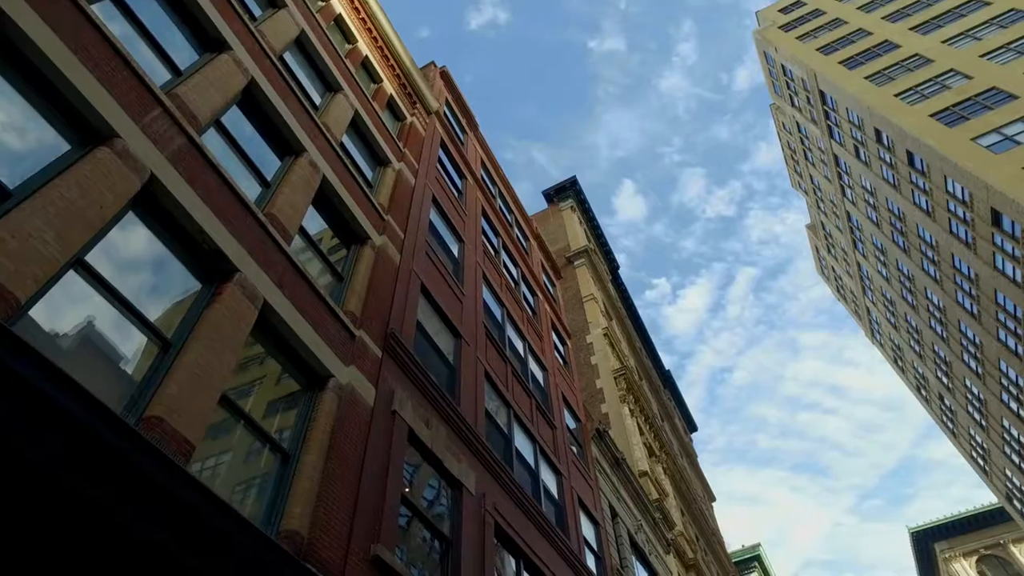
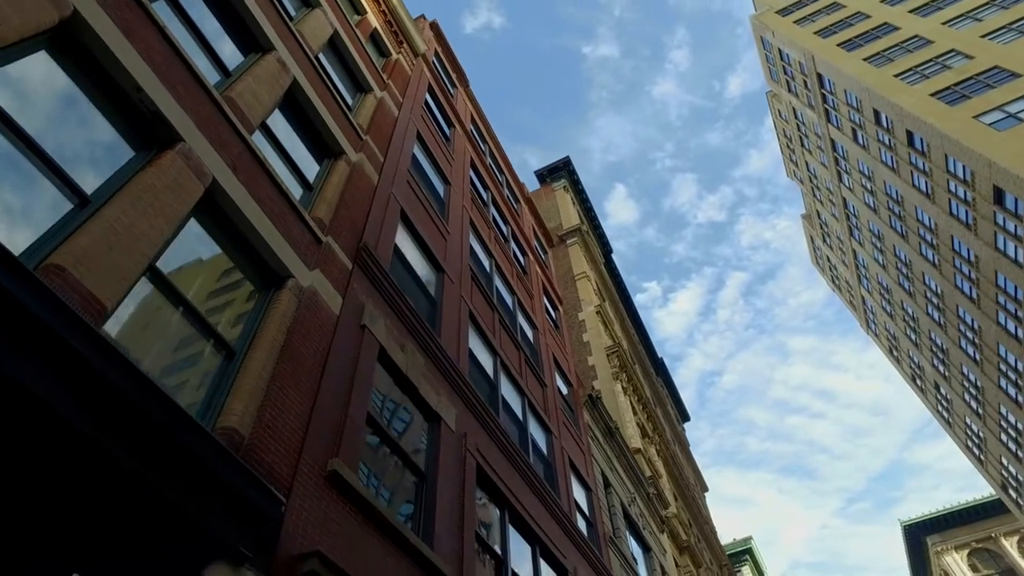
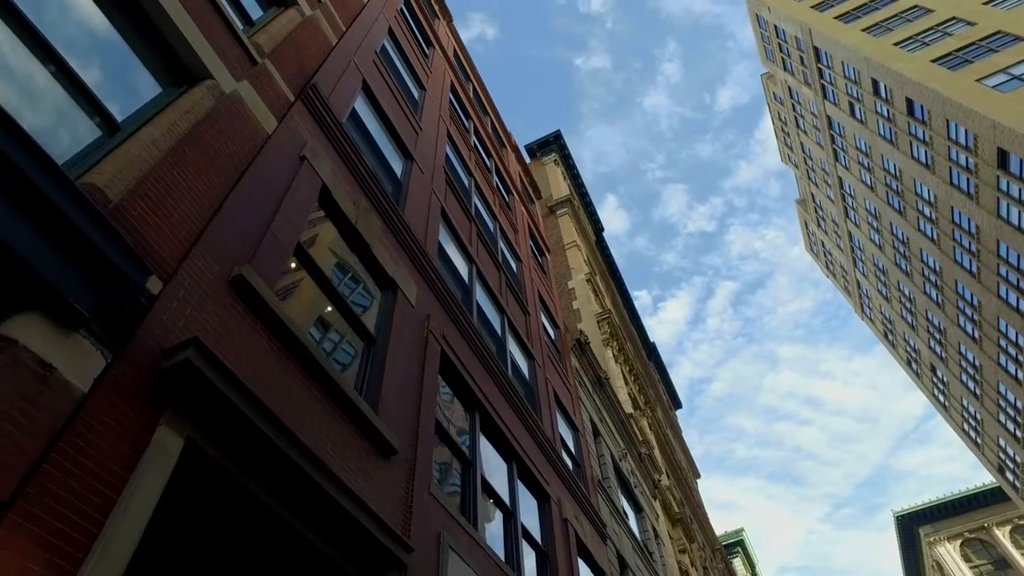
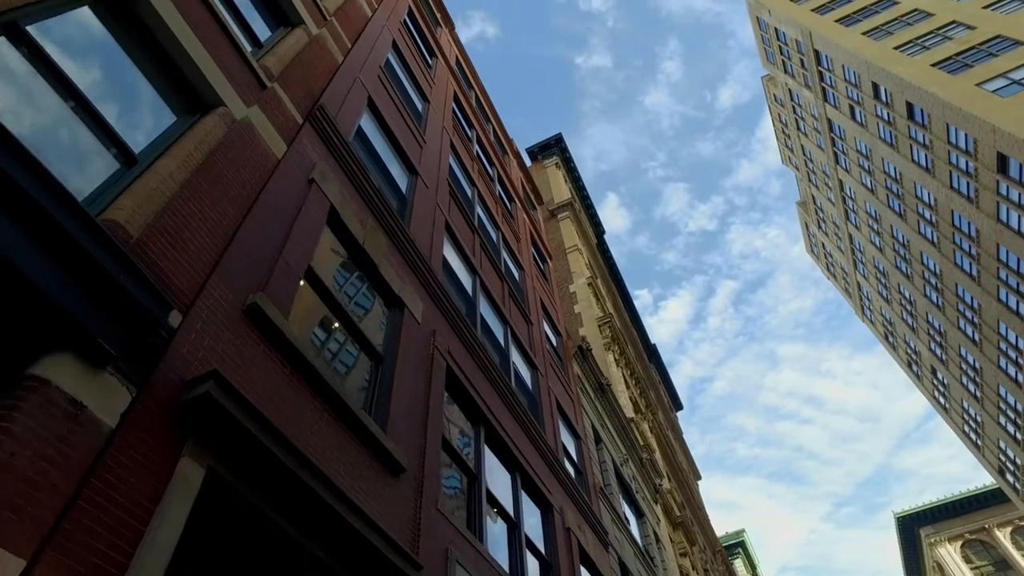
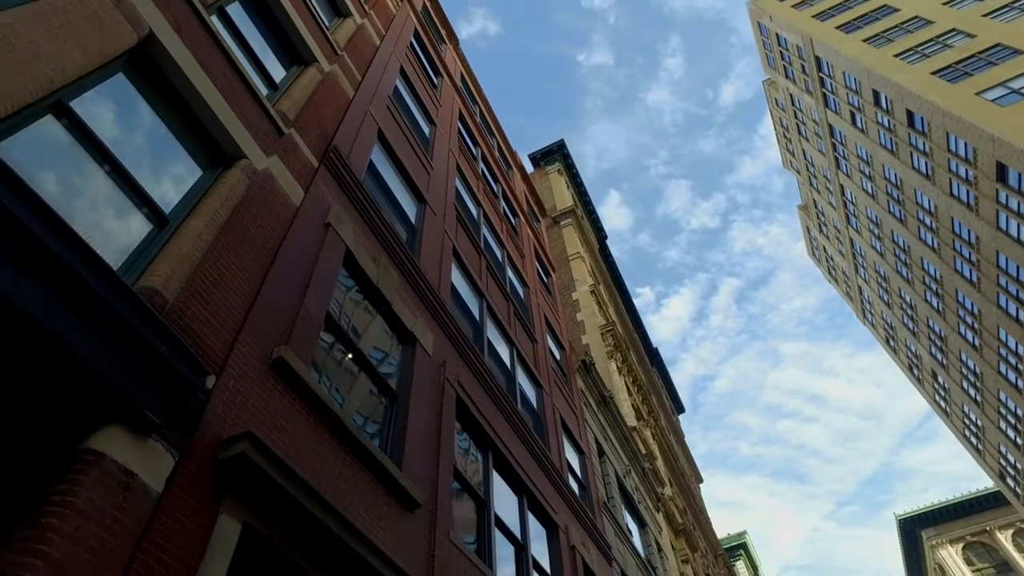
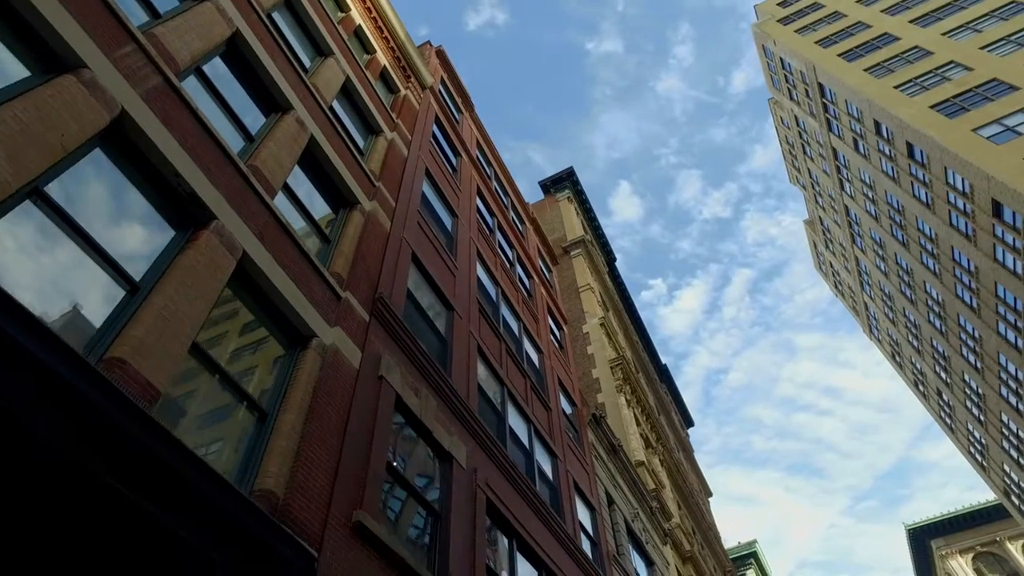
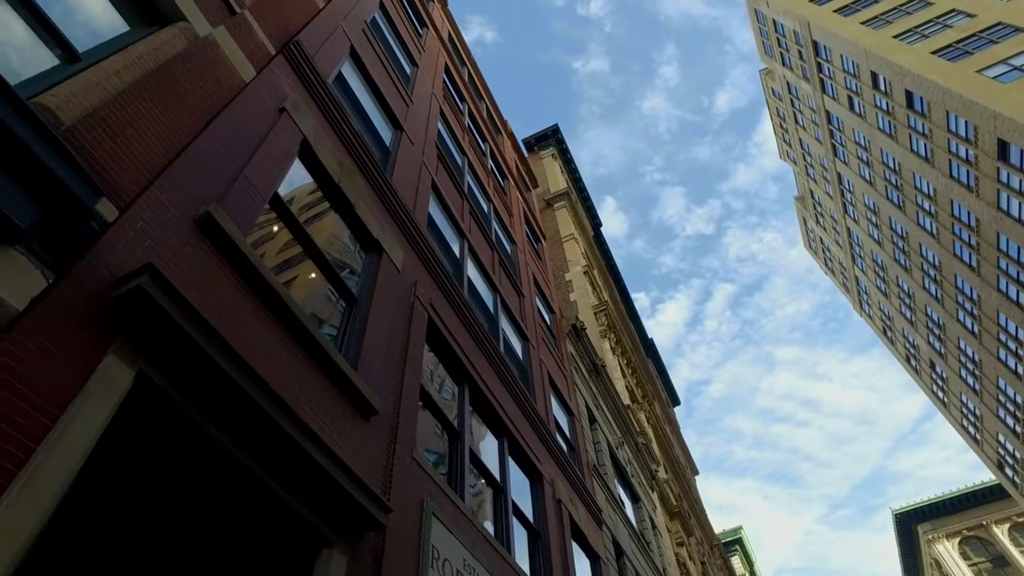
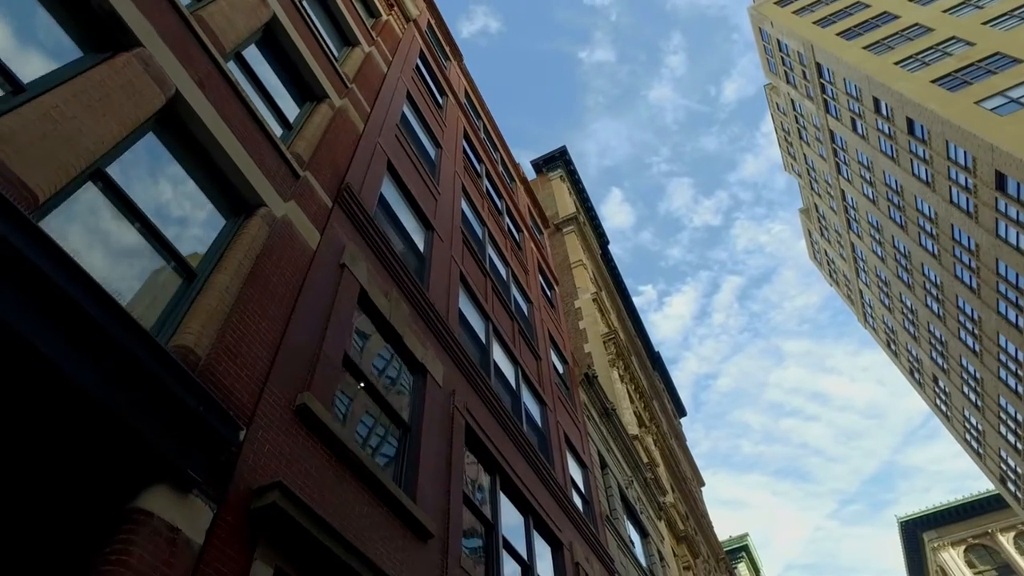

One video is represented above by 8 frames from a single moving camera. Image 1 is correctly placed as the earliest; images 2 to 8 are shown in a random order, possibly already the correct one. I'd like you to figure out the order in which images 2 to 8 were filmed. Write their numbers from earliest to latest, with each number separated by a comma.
6, 2, 8, 5, 4, 3, 7
